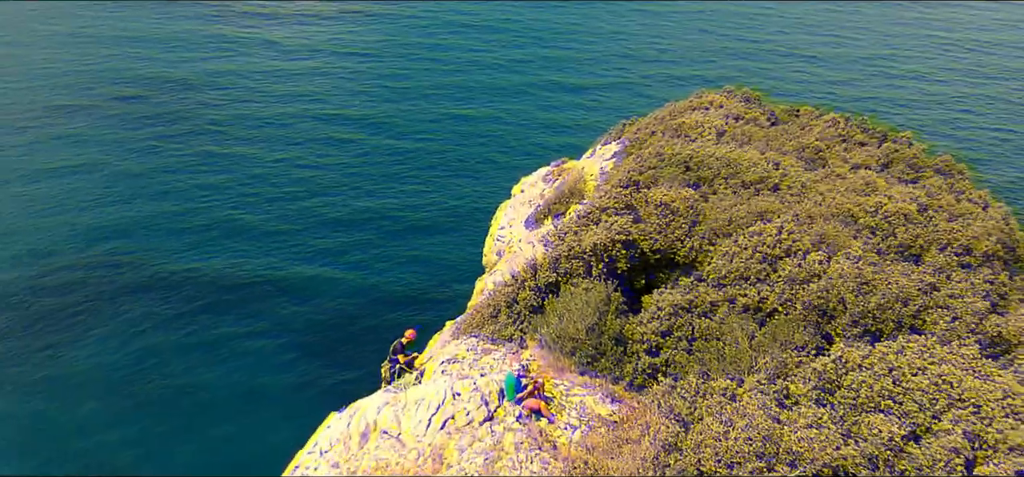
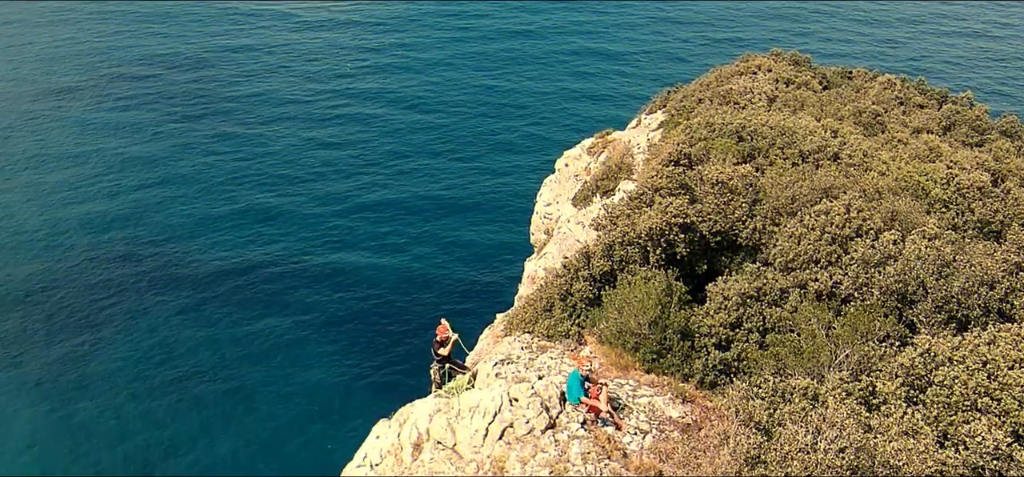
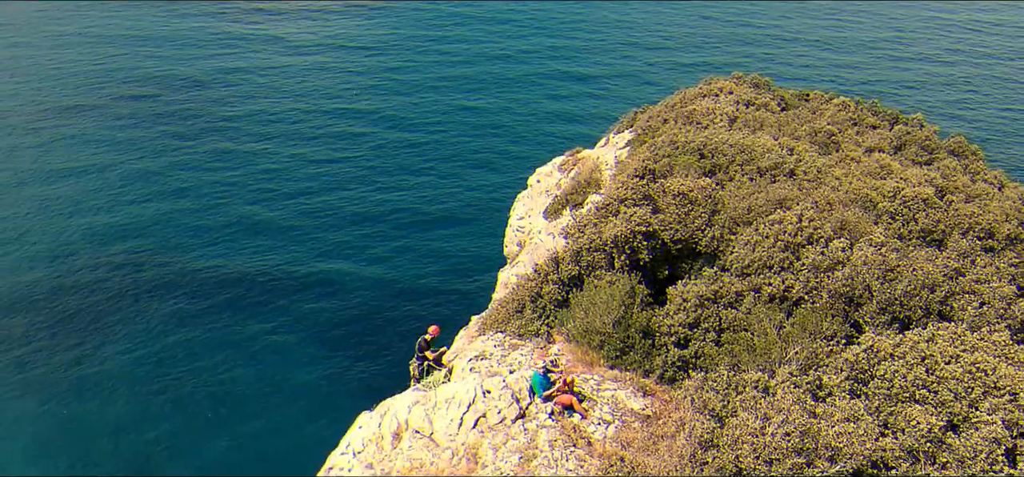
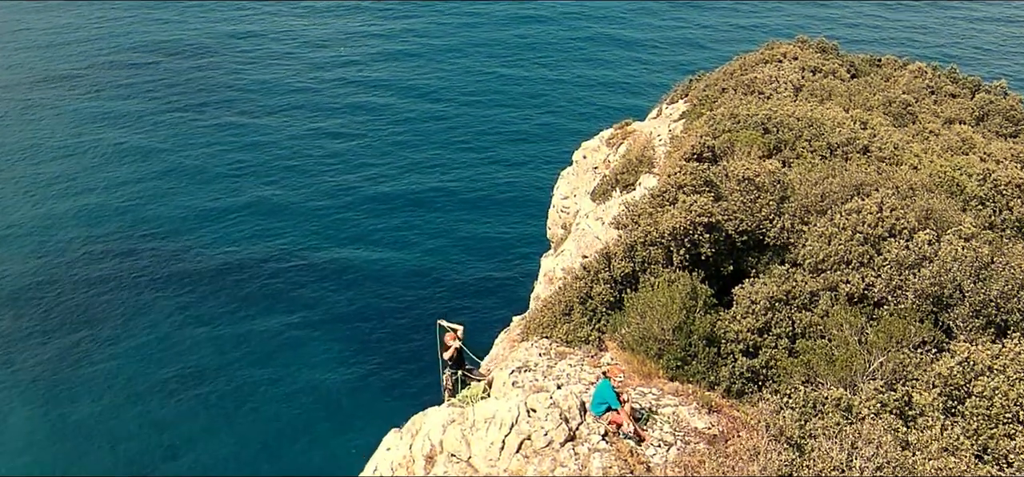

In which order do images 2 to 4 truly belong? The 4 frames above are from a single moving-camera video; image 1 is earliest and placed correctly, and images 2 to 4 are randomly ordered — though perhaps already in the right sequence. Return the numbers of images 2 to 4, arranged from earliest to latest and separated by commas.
3, 2, 4
